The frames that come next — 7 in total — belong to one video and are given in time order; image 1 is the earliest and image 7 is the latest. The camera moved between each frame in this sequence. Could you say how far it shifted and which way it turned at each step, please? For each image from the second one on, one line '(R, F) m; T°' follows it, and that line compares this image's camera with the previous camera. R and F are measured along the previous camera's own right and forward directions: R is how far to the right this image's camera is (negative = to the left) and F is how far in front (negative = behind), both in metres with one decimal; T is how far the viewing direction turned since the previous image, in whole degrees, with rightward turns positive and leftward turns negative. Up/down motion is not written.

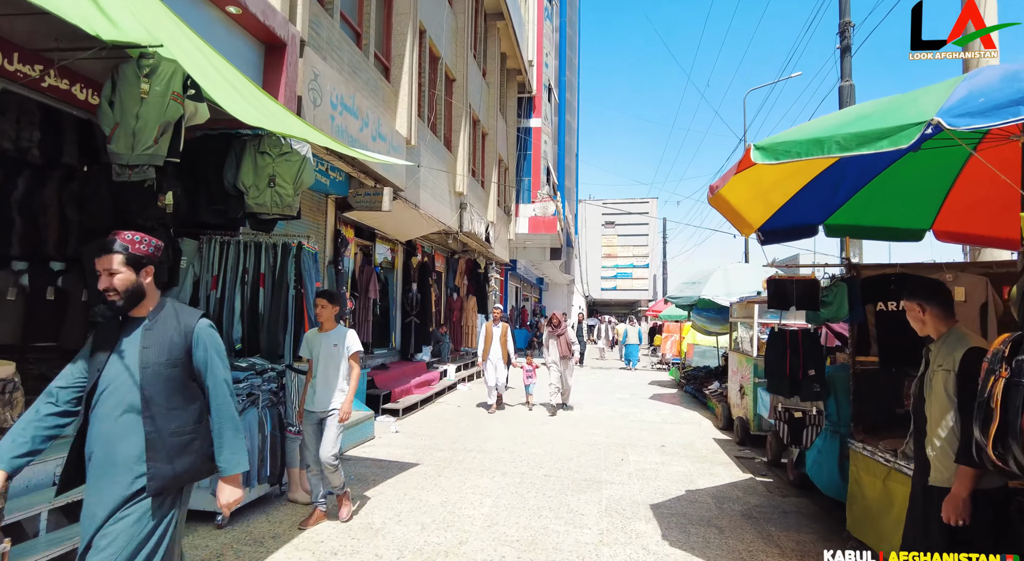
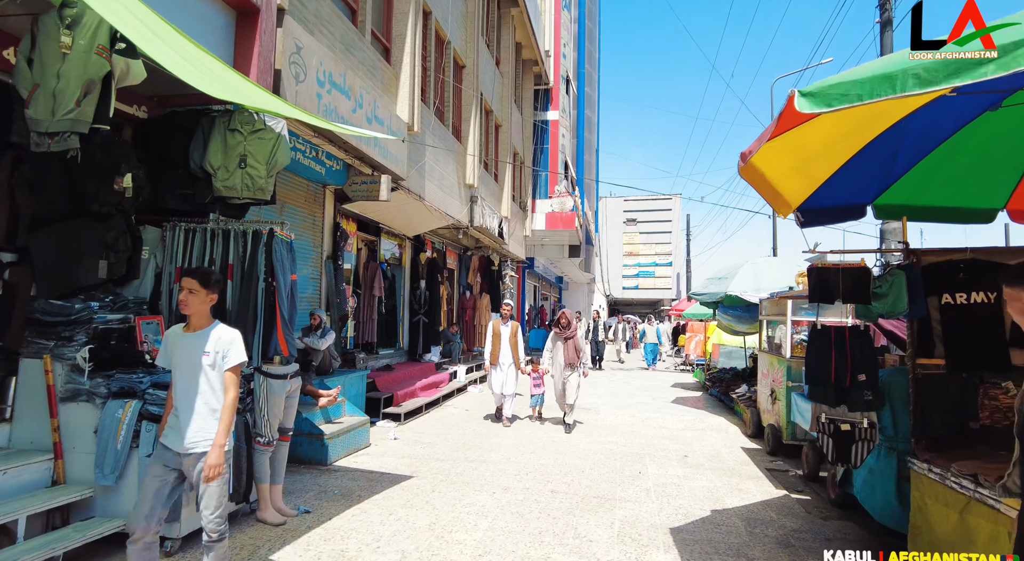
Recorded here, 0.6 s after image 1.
(+0.2, +0.6) m; -2°
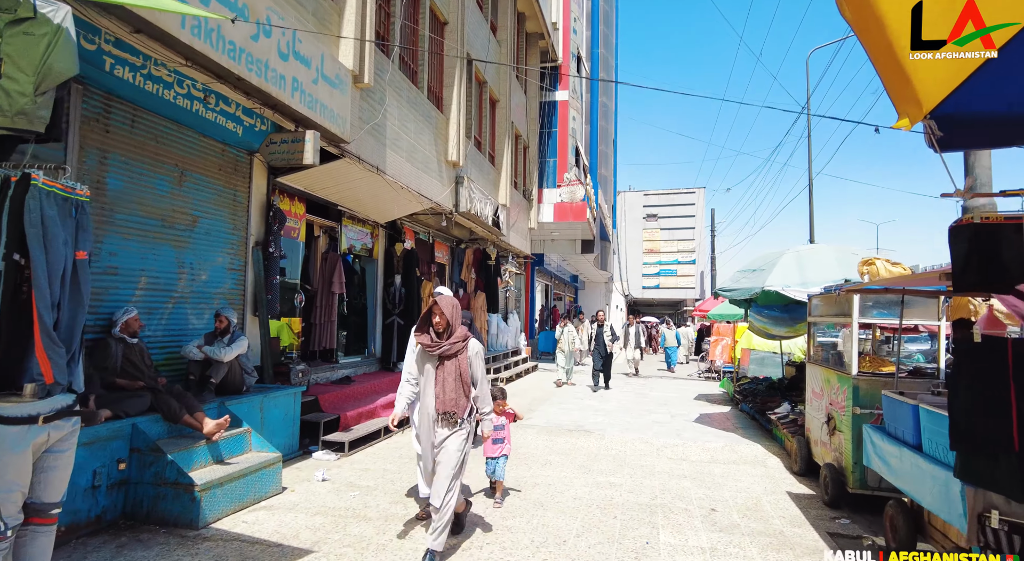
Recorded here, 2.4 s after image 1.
(+0.5, +1.8) m; -2°
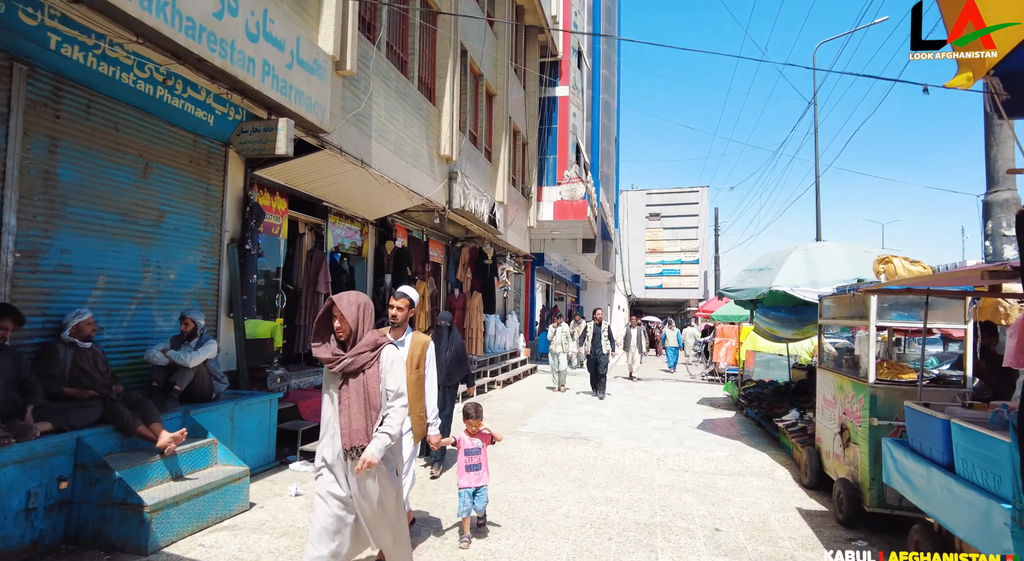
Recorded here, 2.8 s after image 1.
(+0.1, +0.4) m; 0°
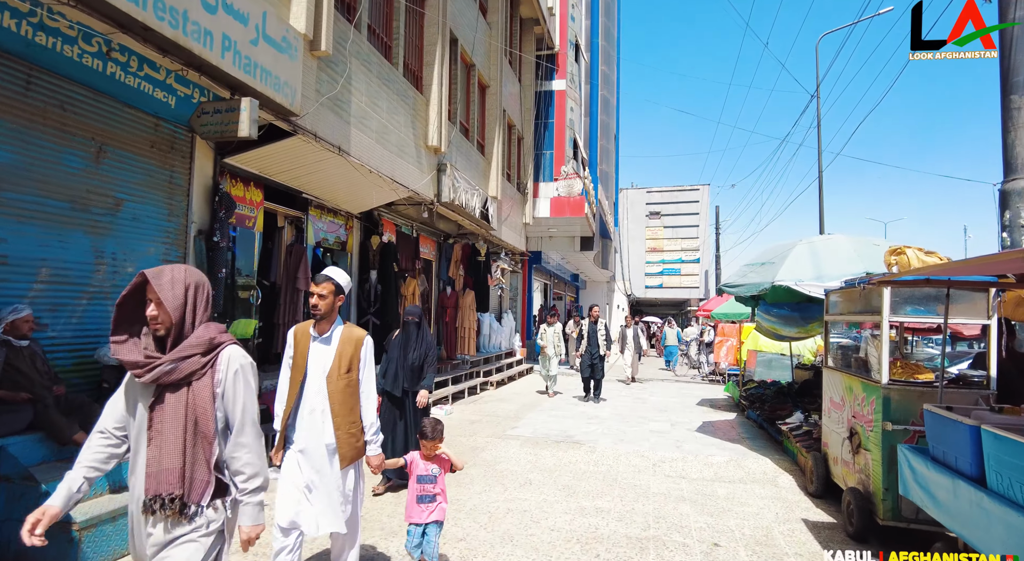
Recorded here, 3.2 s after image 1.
(+0.2, +0.4) m; 0°
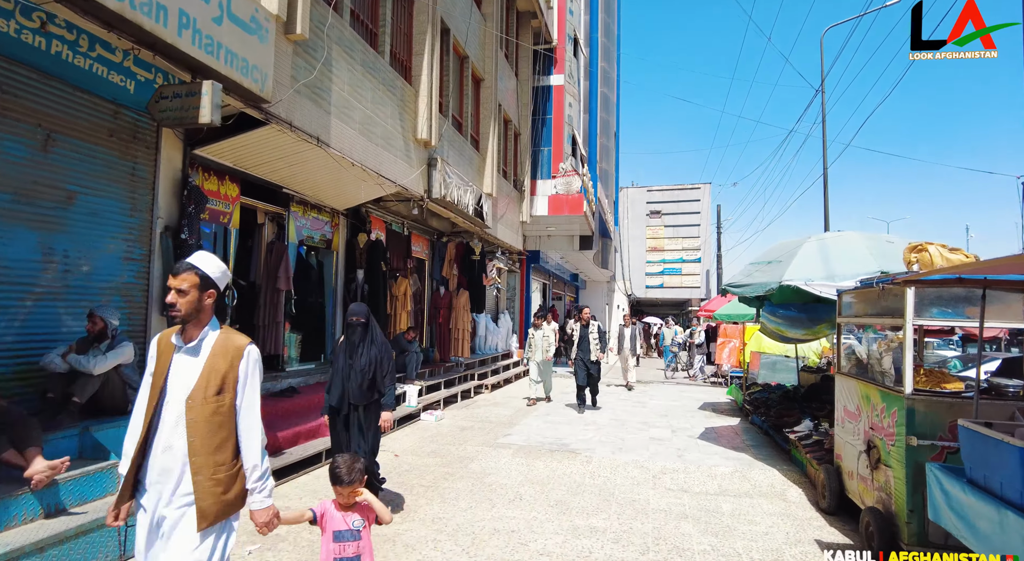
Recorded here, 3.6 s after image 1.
(+0.1, +0.4) m; 0°
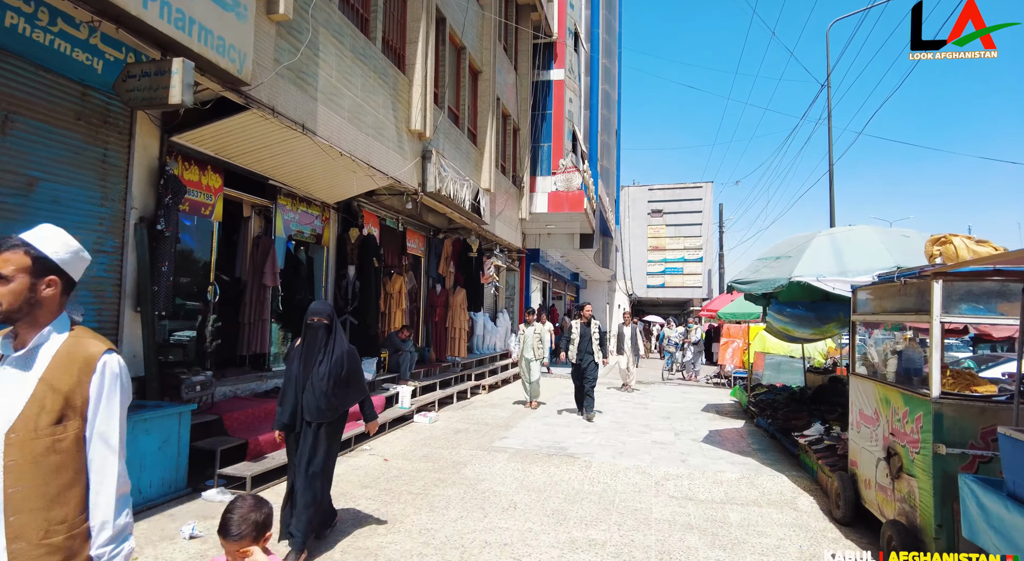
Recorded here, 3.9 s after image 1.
(+0.1, +0.3) m; 0°
